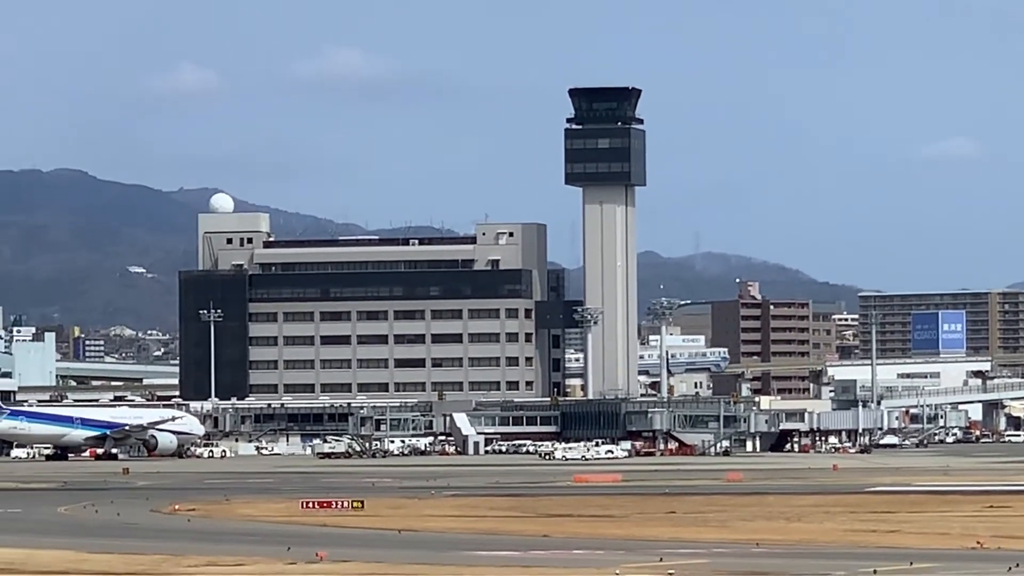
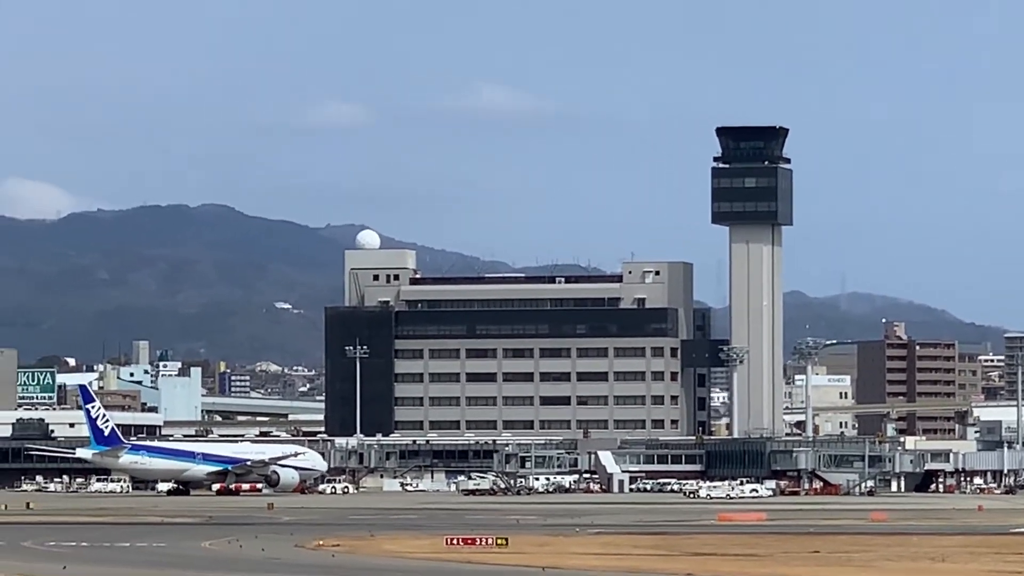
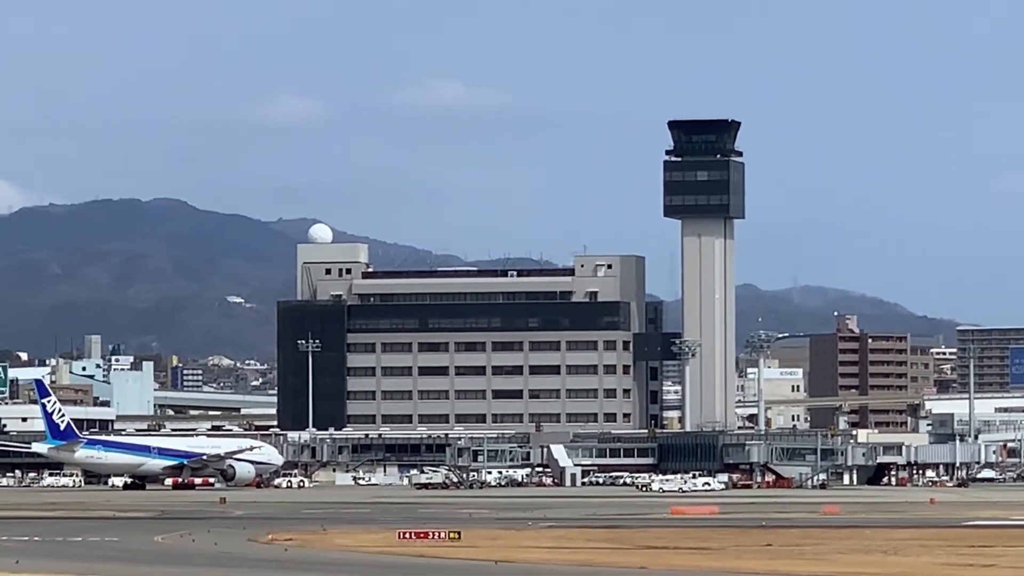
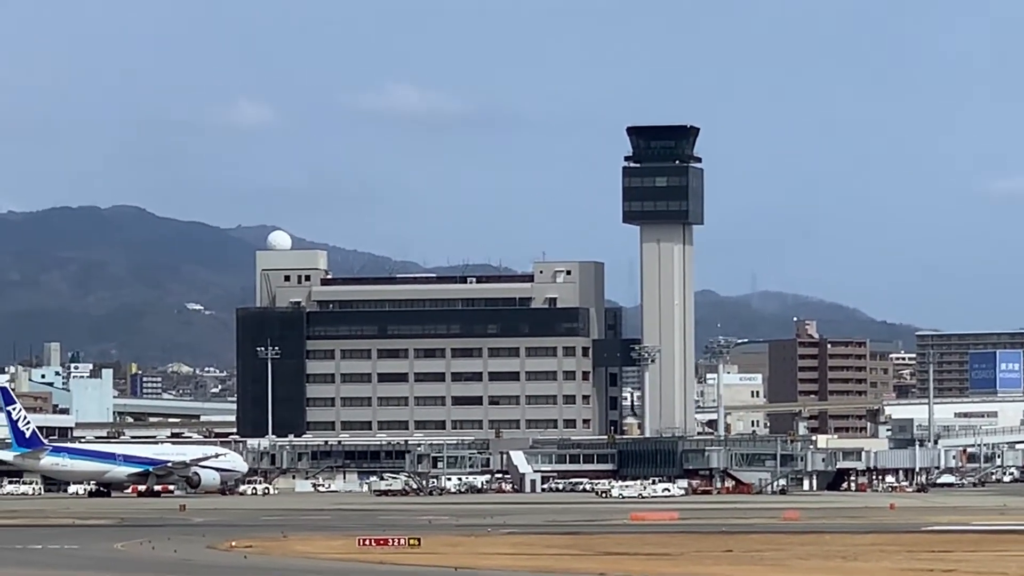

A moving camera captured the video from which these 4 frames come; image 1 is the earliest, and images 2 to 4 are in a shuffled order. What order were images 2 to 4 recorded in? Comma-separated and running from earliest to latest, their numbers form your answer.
4, 3, 2
